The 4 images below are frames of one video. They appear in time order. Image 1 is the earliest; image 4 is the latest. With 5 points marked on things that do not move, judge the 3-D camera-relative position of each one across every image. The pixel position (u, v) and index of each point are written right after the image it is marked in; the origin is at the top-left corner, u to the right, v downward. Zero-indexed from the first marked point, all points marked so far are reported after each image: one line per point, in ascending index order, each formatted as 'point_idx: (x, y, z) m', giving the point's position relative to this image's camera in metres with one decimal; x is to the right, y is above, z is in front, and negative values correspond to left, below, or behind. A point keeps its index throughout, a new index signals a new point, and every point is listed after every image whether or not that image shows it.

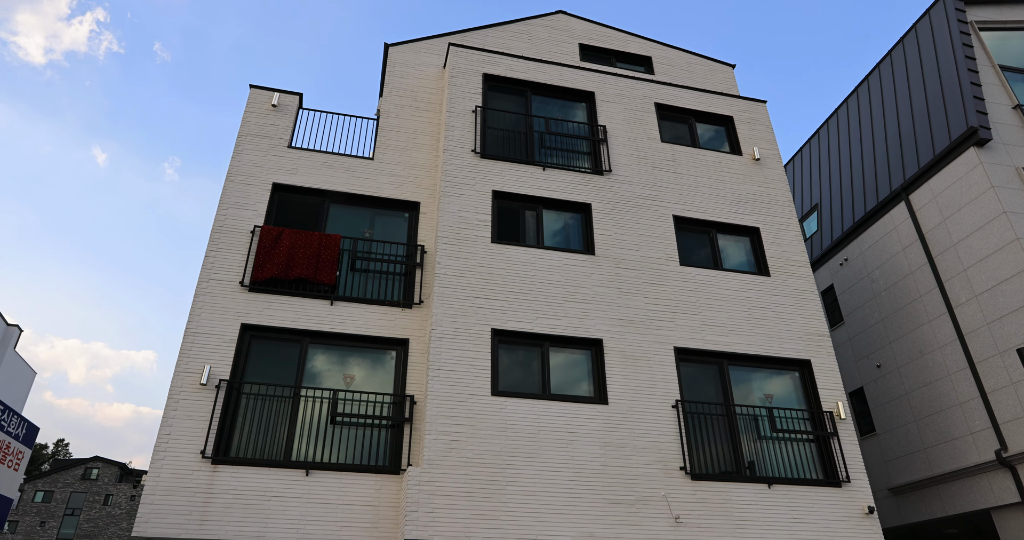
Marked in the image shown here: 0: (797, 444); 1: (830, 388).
0: (+5.0, -3.0, +11.5) m
1: (+5.7, -2.1, +12.0) m
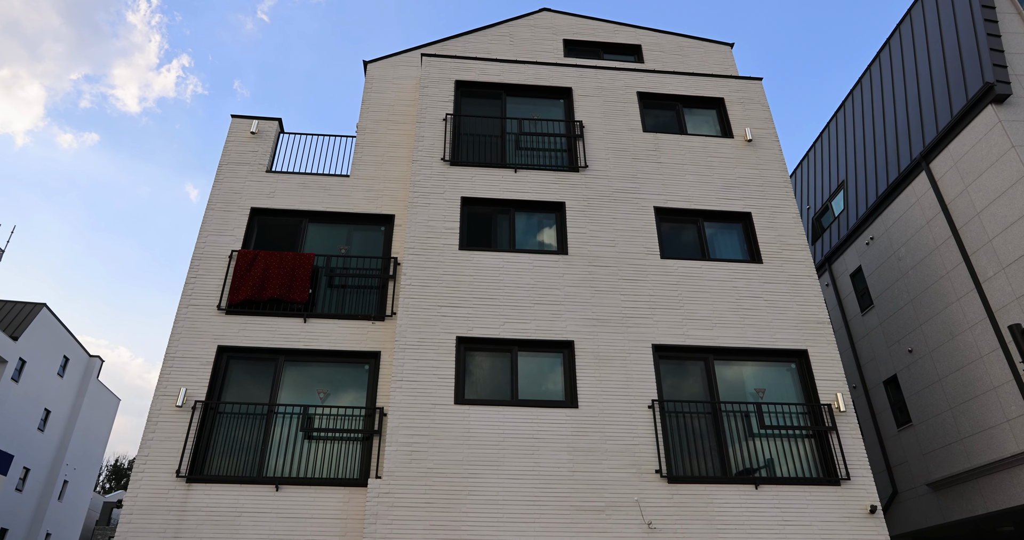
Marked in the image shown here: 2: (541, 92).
0: (+4.5, -2.8, +10.7) m
1: (+5.3, -1.8, +11.1) m
2: (+0.6, +3.8, +14.0) m
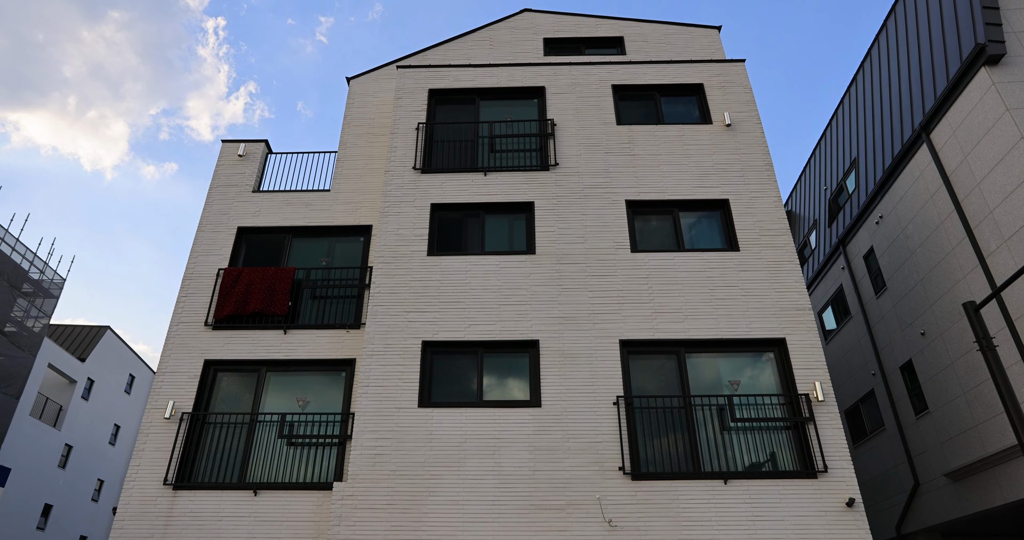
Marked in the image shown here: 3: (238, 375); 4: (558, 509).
0: (+4.0, -2.5, +10.3) m
1: (+4.8, -1.6, +10.7) m
2: (+0.1, +3.7, +14.0) m
3: (-4.9, -1.9, +11.7) m
4: (+0.7, -3.5, +9.6) m
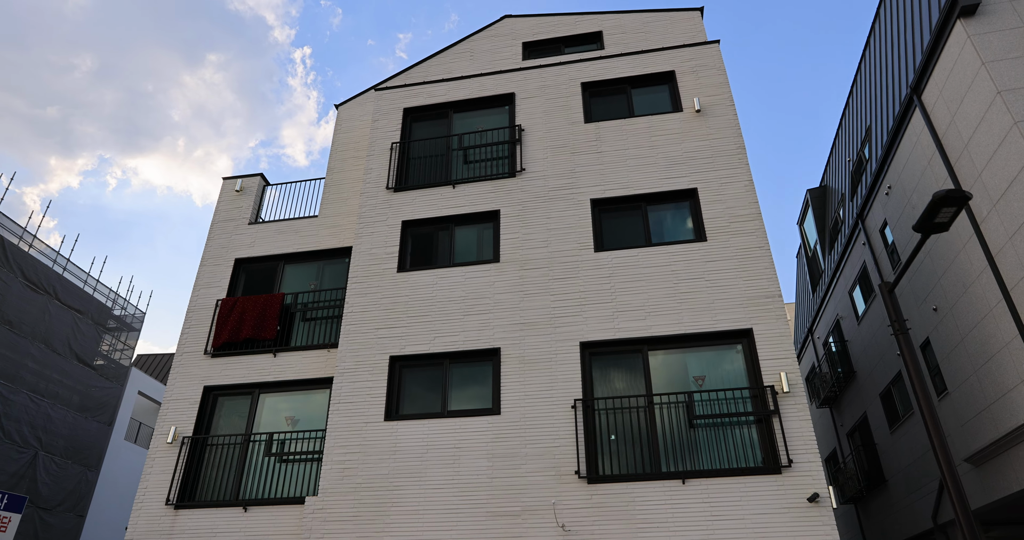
0: (+3.3, -2.4, +10.0) m
1: (+4.1, -1.3, +10.2) m
2: (-0.5, +3.6, +14.2) m
3: (-5.3, -2.4, +12.6) m
4: (0.0, -3.6, +9.7) m
